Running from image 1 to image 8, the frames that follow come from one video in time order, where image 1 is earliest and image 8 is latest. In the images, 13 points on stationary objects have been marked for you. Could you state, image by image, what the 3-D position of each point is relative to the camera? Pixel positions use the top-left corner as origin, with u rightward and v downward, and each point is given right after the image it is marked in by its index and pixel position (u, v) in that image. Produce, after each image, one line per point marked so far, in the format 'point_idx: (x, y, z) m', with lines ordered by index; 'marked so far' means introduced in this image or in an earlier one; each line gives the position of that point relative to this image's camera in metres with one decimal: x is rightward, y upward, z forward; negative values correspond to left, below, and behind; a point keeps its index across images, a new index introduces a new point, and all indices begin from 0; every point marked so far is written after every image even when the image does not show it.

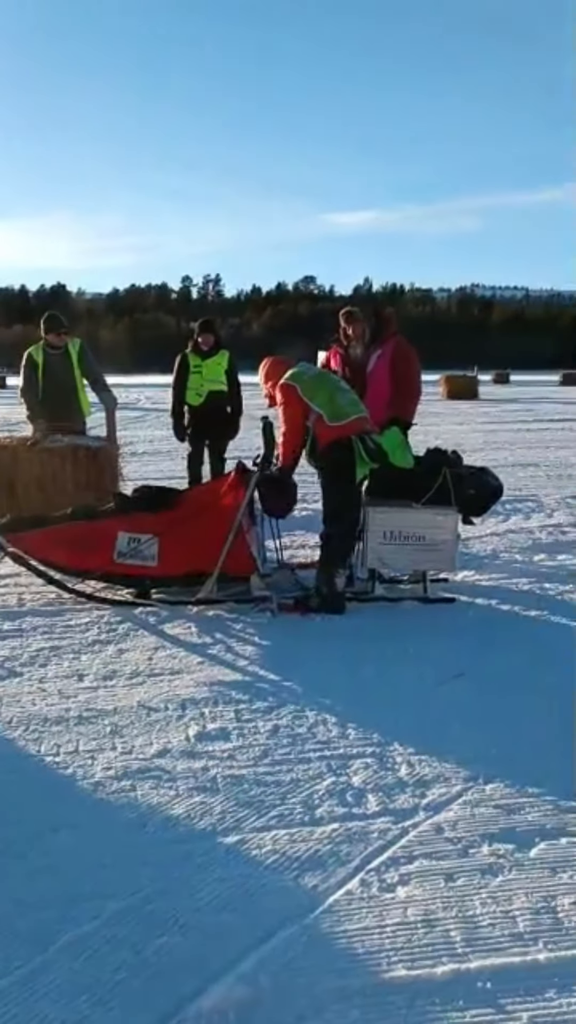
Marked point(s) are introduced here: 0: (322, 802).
0: (+0.2, -1.6, +4.9) m
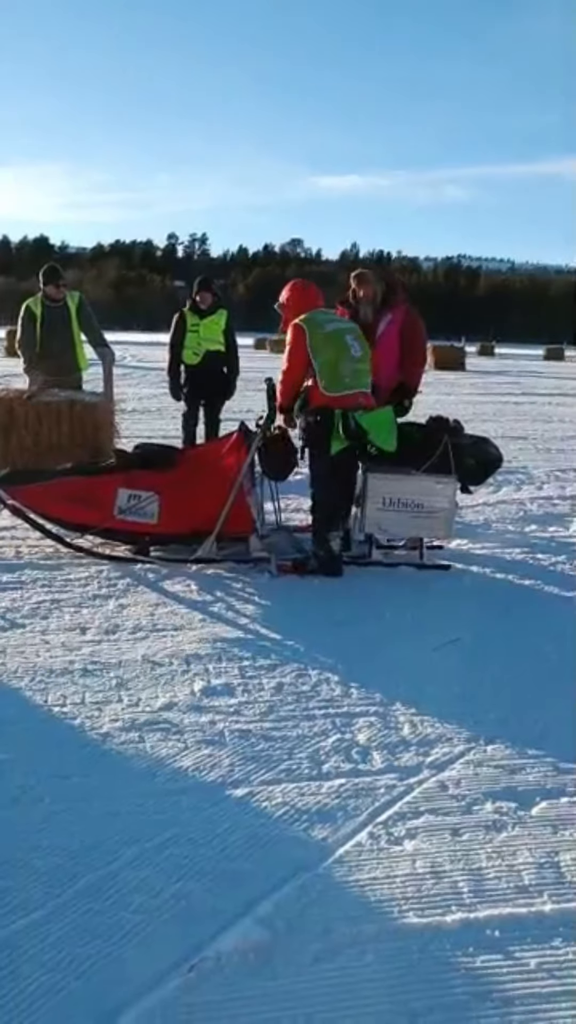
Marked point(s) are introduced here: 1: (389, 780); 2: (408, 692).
0: (+0.2, -1.4, +4.9) m
1: (+0.6, -1.5, +4.8) m
2: (+0.7, -1.1, +5.4) m
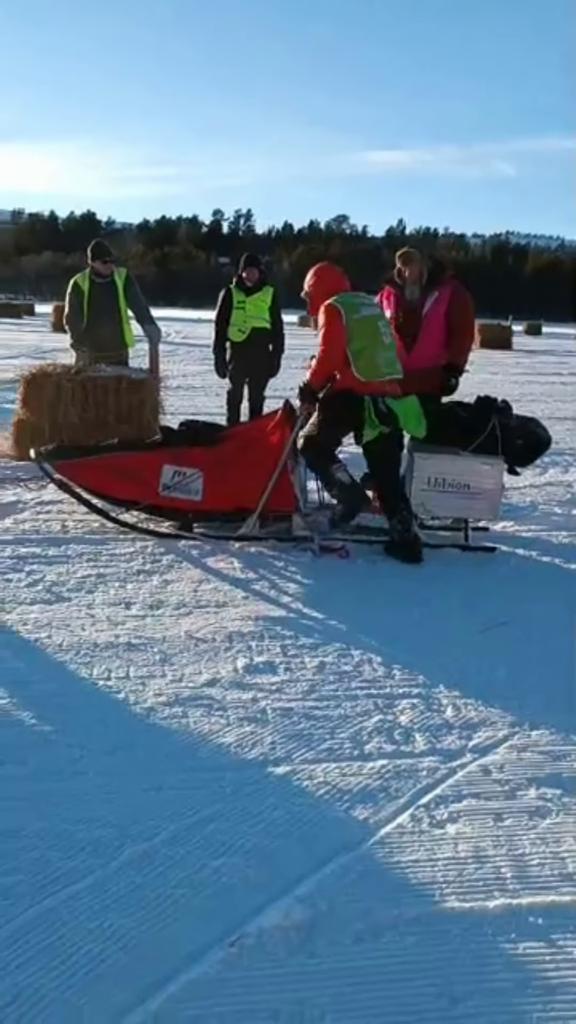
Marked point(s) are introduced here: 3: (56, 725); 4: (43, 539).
0: (+0.5, -1.3, +4.8) m
1: (+0.8, -1.4, +4.7) m
2: (+1.0, -1.0, +5.4) m
3: (-1.3, -1.2, +4.7) m
4: (-2.0, -0.2, +7.1) m
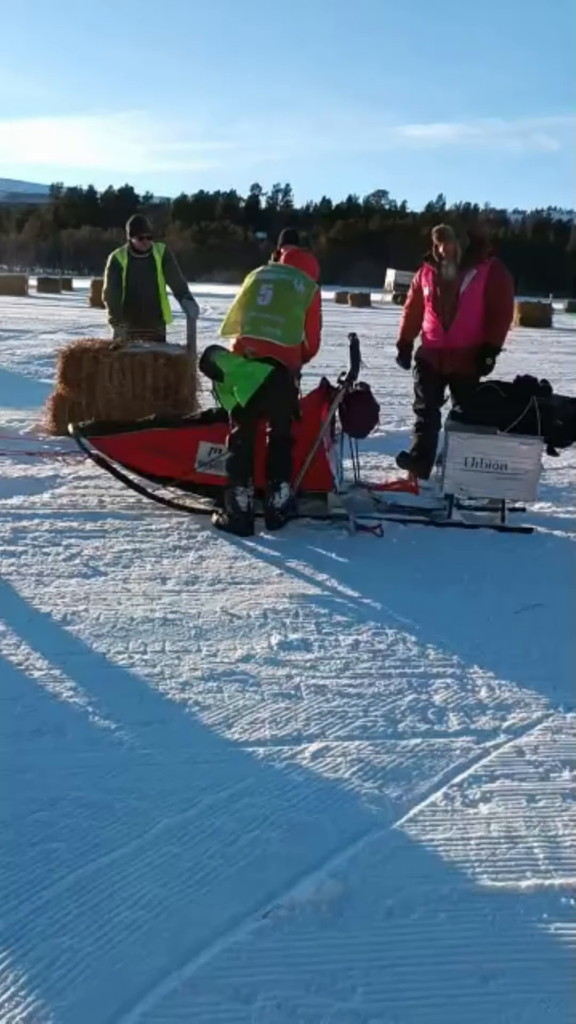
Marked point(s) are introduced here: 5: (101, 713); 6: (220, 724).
0: (+0.6, -1.1, +4.8) m
1: (+1.0, -1.2, +4.7) m
2: (+1.2, -0.9, +5.3) m
3: (-1.1, -1.0, +4.8) m
4: (-1.7, 0.0, +7.2) m
5: (-1.0, -1.1, +4.7) m
6: (-0.4, -1.1, +4.7) m
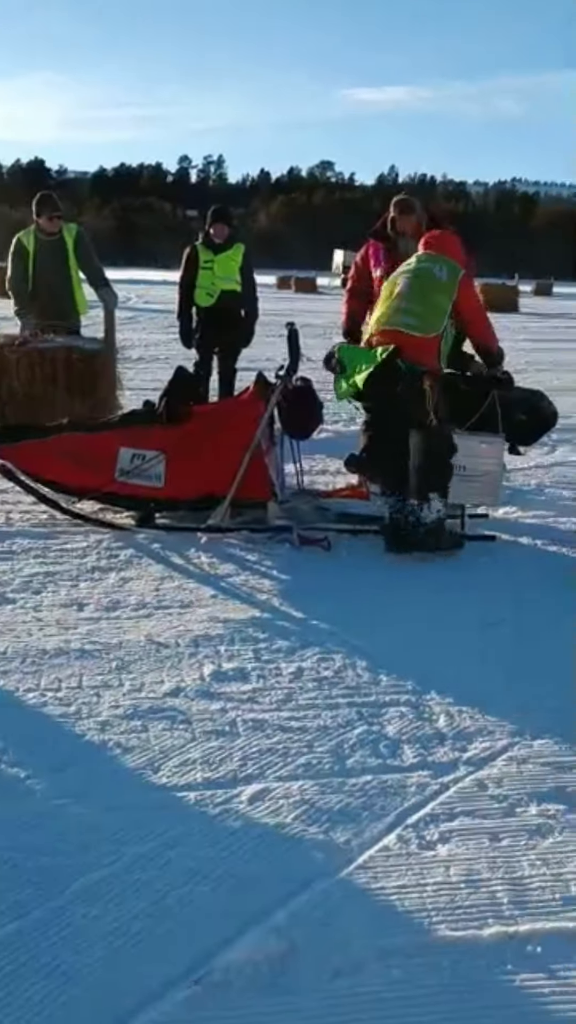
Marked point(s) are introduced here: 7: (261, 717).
0: (+0.3, -1.2, +4.4) m
1: (+0.7, -1.3, +4.2) m
2: (+0.9, -0.9, +4.9) m
3: (-1.4, -1.1, +4.3) m
4: (-2.1, -0.1, +6.6) m
5: (-1.4, -1.2, +4.2) m
6: (-0.7, -1.2, +4.2) m
7: (-0.1, -1.1, +4.5) m
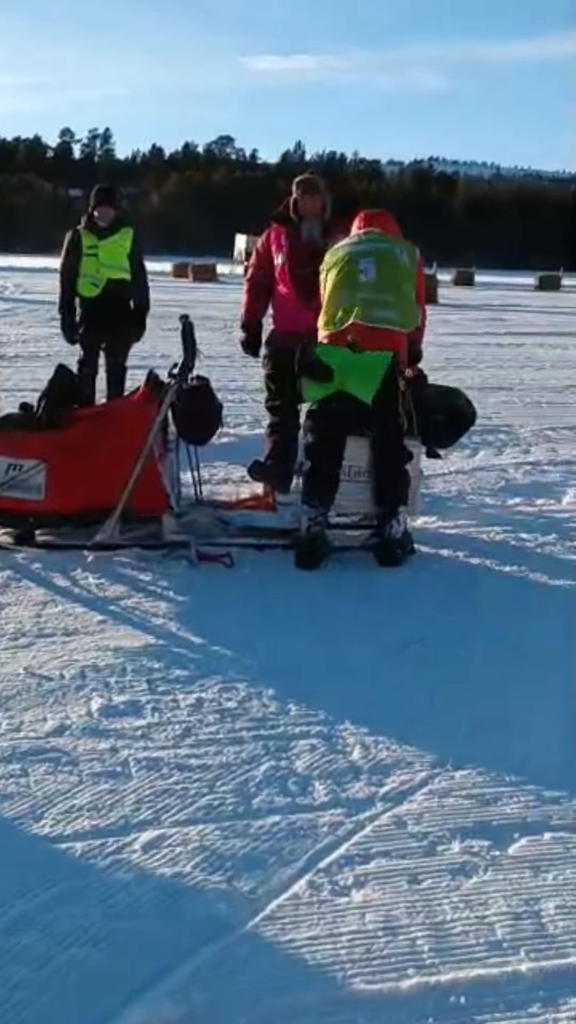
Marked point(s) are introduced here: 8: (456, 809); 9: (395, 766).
0: (-0.1, -1.3, +3.9) m
1: (+0.2, -1.4, +3.9) m
2: (+0.4, -1.0, +4.5) m
3: (-1.9, -1.2, +3.8) m
4: (-2.7, -0.1, +6.0) m
5: (-1.8, -1.3, +3.7) m
6: (-1.1, -1.3, +3.7) m
7: (-0.6, -1.1, +4.1) m
8: (+0.8, -1.4, +3.9) m
9: (+0.5, -1.2, +4.1) m
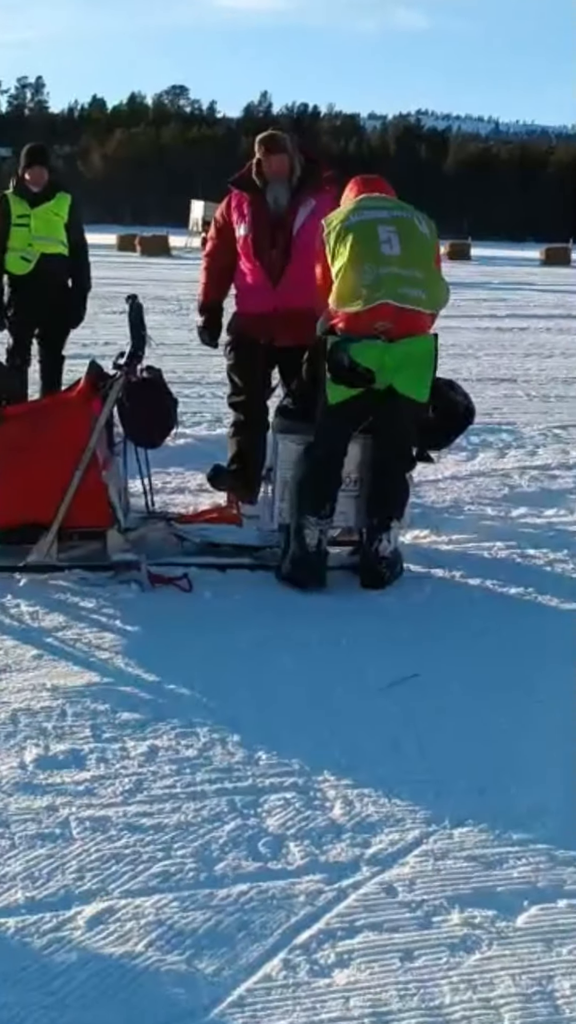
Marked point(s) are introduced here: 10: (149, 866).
0: (-0.3, -1.3, +3.3) m
1: (+0.1, -1.4, +3.2) m
2: (+0.3, -1.0, +3.9) m
3: (-2.0, -1.3, +3.2) m
4: (-2.9, -0.2, +5.4) m
5: (-1.9, -1.4, +3.0) m
6: (-1.3, -1.4, +3.1) m
7: (-0.7, -1.2, +3.5) m
8: (+0.6, -1.4, +3.3) m
9: (+0.4, -1.3, +3.5) m
10: (-0.5, -1.4, +3.3) m
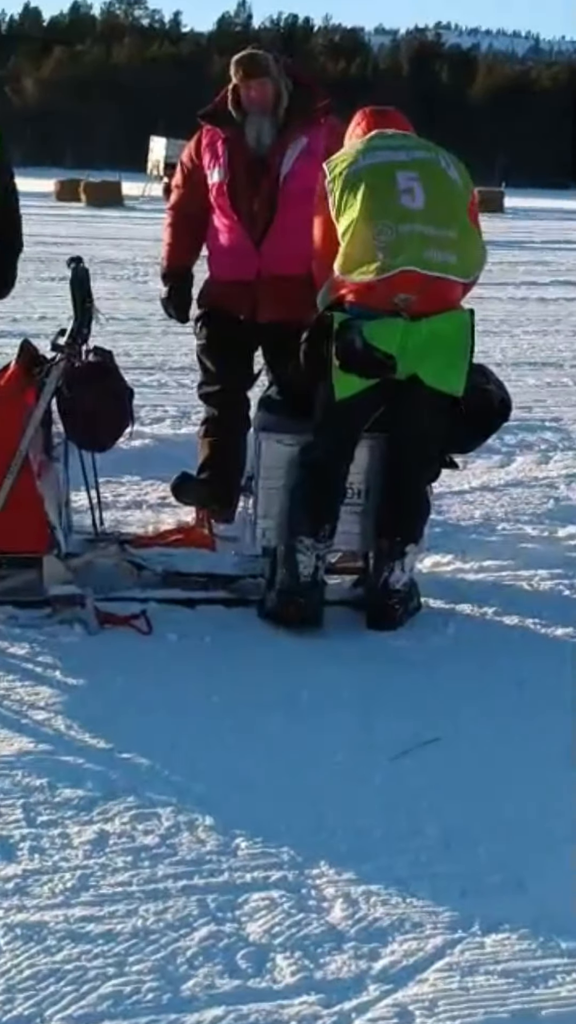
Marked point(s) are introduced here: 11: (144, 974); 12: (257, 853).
0: (-0.3, -1.4, +2.6) m
1: (0.0, -1.5, +2.5) m
2: (+0.2, -1.1, +3.1) m
3: (-2.0, -1.4, +2.4) m
4: (-2.9, -0.3, +4.7) m
5: (-2.0, -1.4, +2.3) m
6: (-1.3, -1.4, +2.4) m
7: (-0.8, -1.3, +2.7) m
8: (+0.6, -1.5, +2.6) m
9: (+0.3, -1.3, +2.8) m
10: (-0.6, -1.4, +2.5) m
11: (-0.4, -1.4, +2.6) m
12: (-0.1, -1.1, +3.0) m
